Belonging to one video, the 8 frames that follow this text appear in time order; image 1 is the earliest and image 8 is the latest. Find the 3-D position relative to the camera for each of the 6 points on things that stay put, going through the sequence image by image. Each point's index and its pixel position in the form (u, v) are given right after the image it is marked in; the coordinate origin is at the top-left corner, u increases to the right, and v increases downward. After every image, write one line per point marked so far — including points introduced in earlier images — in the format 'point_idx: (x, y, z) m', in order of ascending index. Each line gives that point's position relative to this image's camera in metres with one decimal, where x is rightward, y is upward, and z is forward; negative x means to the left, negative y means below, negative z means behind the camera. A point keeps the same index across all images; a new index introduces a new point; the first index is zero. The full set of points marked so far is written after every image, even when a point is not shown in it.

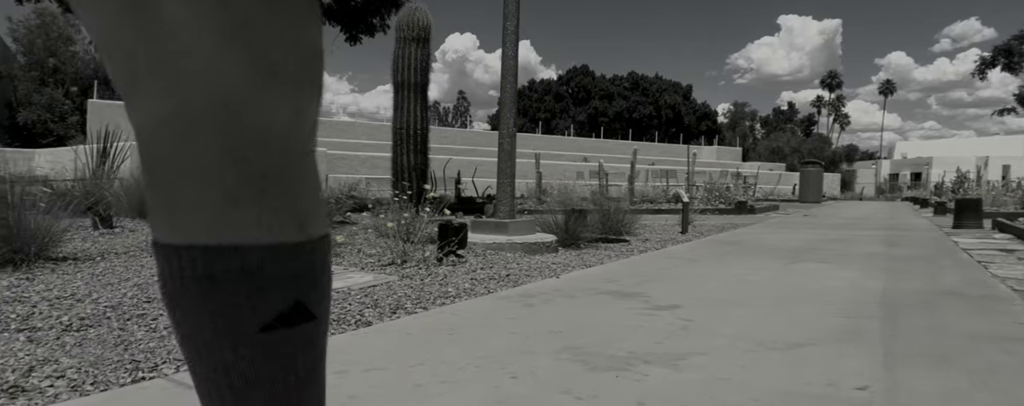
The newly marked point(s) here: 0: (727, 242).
0: (+3.5, -0.6, +10.0) m
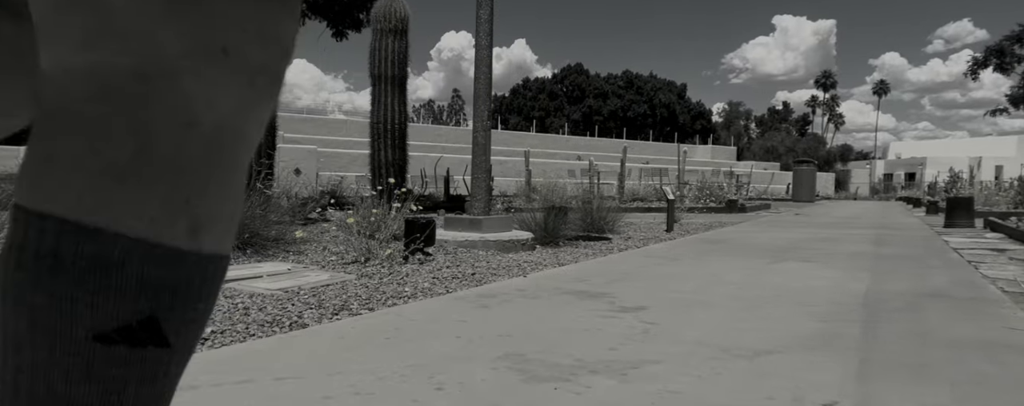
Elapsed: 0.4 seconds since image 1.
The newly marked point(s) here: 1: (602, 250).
0: (+3.2, -0.6, +9.7) m
1: (+1.3, -0.7, +8.9) m
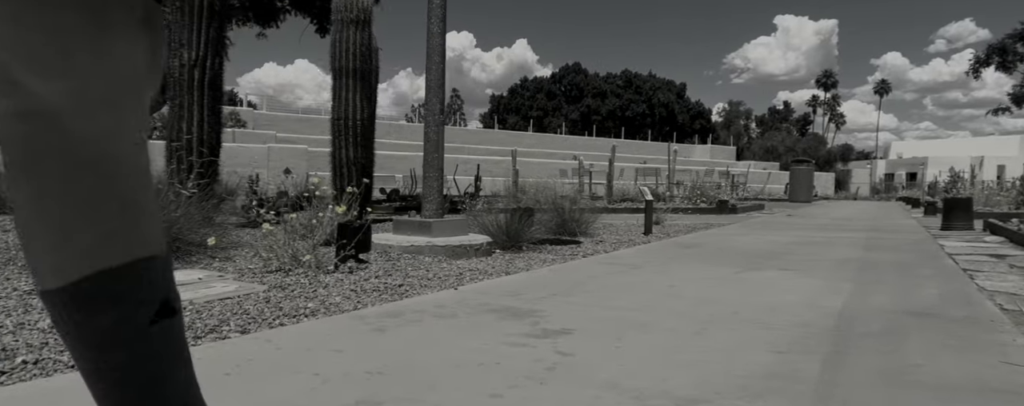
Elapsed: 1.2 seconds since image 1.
0: (+2.6, -0.6, +9.0) m
1: (+0.7, -0.7, +8.2) m
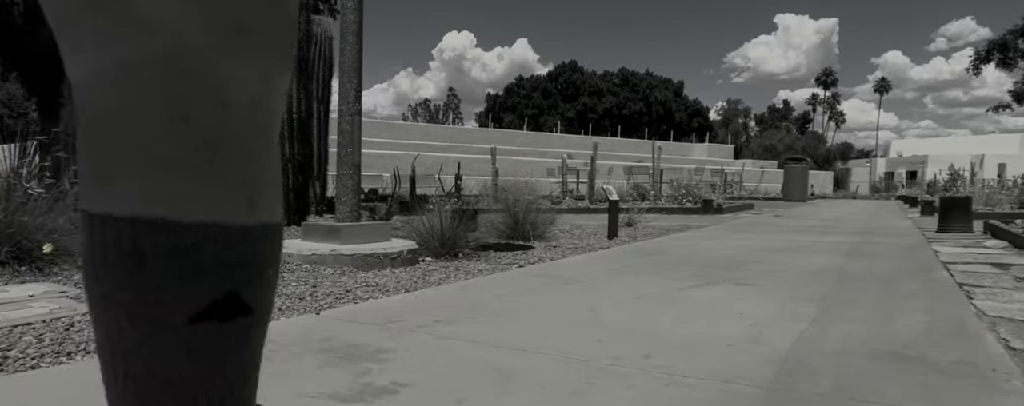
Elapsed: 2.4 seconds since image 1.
0: (+1.8, -0.6, +7.9) m
1: (-0.1, -0.7, +7.1) m
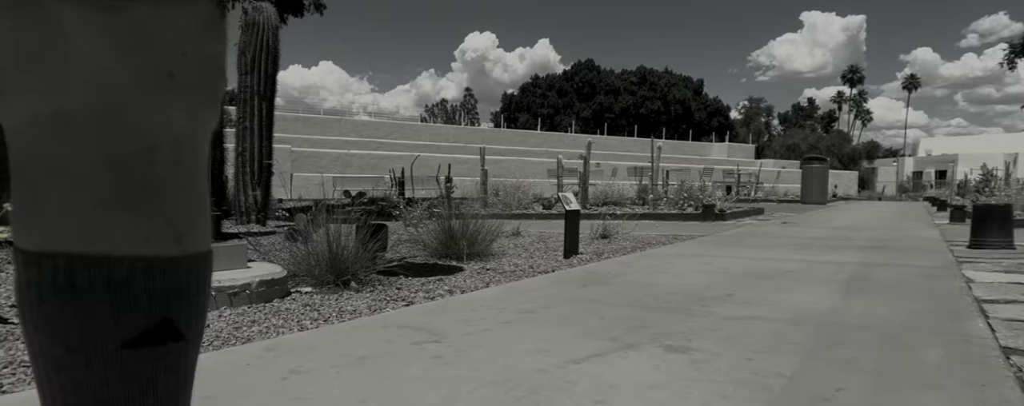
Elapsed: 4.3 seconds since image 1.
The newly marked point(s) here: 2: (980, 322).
0: (+0.9, -0.8, +6.3) m
1: (-1.0, -0.9, +5.5) m
2: (+3.2, -0.8, +4.1) m
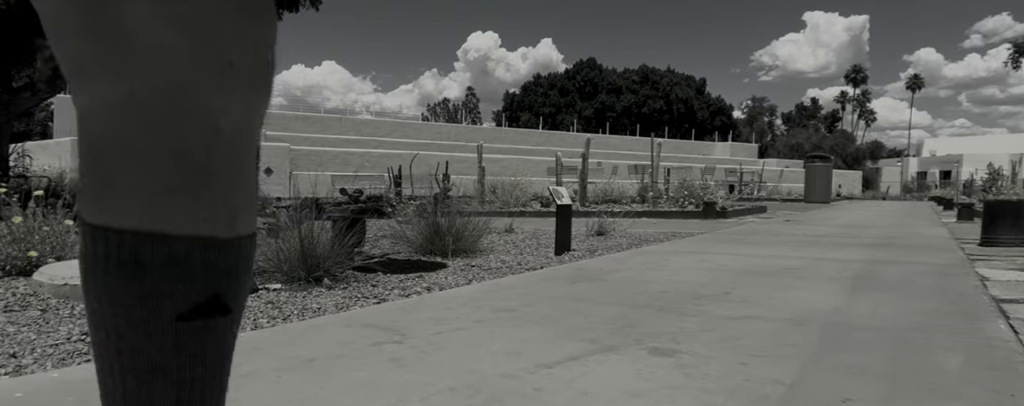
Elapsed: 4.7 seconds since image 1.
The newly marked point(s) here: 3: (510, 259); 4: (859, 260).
0: (+0.7, -0.7, +5.9) m
1: (-1.2, -0.8, +5.2) m
2: (+3.0, -0.7, +3.7) m
3: (0.0, -0.7, +7.2) m
4: (+3.9, -0.6, +6.9) m
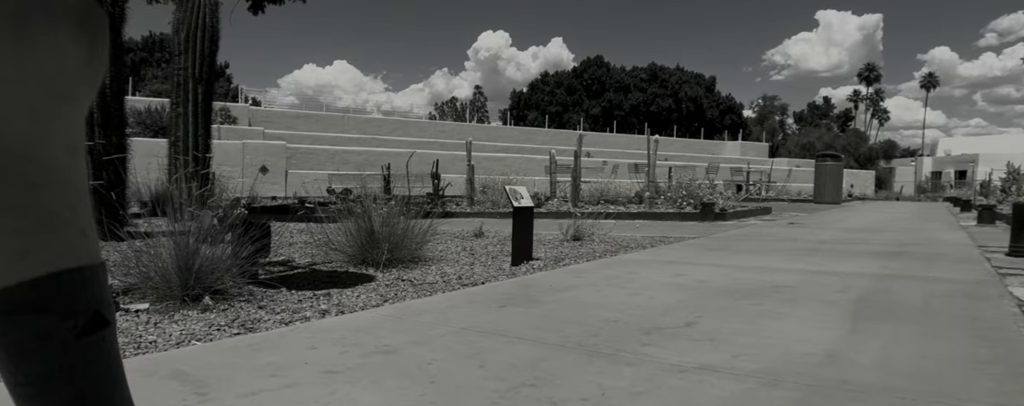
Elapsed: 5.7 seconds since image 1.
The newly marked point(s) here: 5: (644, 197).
0: (+0.1, -0.7, +4.8) m
1: (-1.8, -0.8, +4.1) m
2: (+2.4, -0.8, +2.7) m
3: (-0.6, -0.7, +6.2) m
4: (+3.4, -0.7, +5.7) m
5: (+4.2, +0.2, +19.3) m
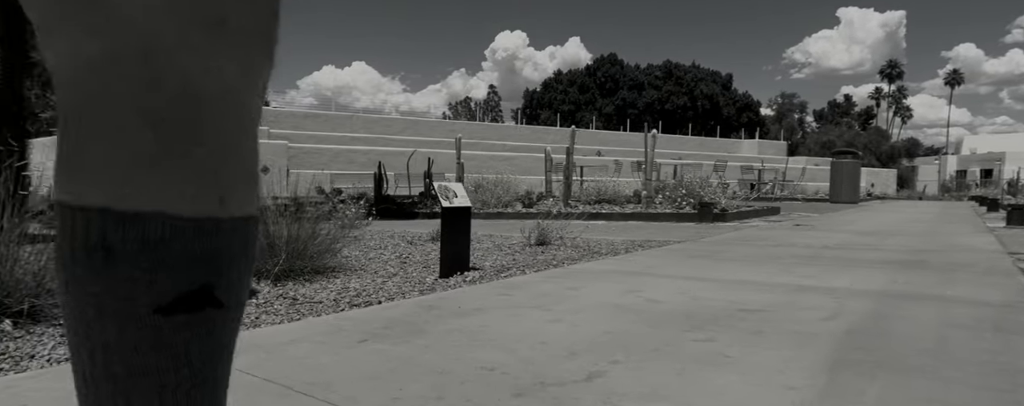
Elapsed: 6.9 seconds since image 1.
0: (-0.6, -0.7, +3.8) m
1: (-2.5, -0.8, +3.1) m
2: (+1.6, -0.8, +1.5) m
3: (-1.2, -0.7, +5.1) m
4: (+2.7, -0.6, +4.6) m
5: (+3.9, +0.2, +18.1) m
